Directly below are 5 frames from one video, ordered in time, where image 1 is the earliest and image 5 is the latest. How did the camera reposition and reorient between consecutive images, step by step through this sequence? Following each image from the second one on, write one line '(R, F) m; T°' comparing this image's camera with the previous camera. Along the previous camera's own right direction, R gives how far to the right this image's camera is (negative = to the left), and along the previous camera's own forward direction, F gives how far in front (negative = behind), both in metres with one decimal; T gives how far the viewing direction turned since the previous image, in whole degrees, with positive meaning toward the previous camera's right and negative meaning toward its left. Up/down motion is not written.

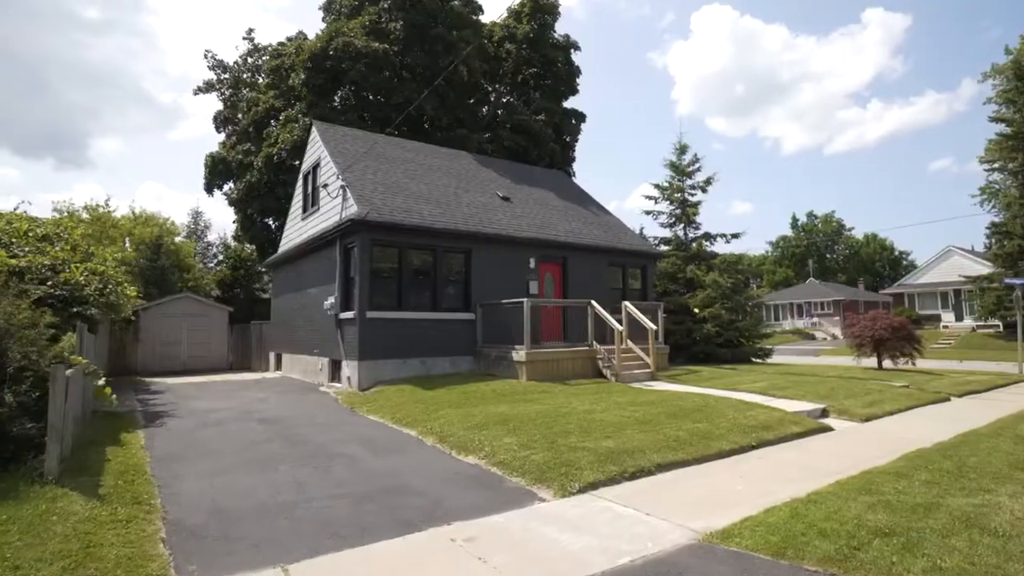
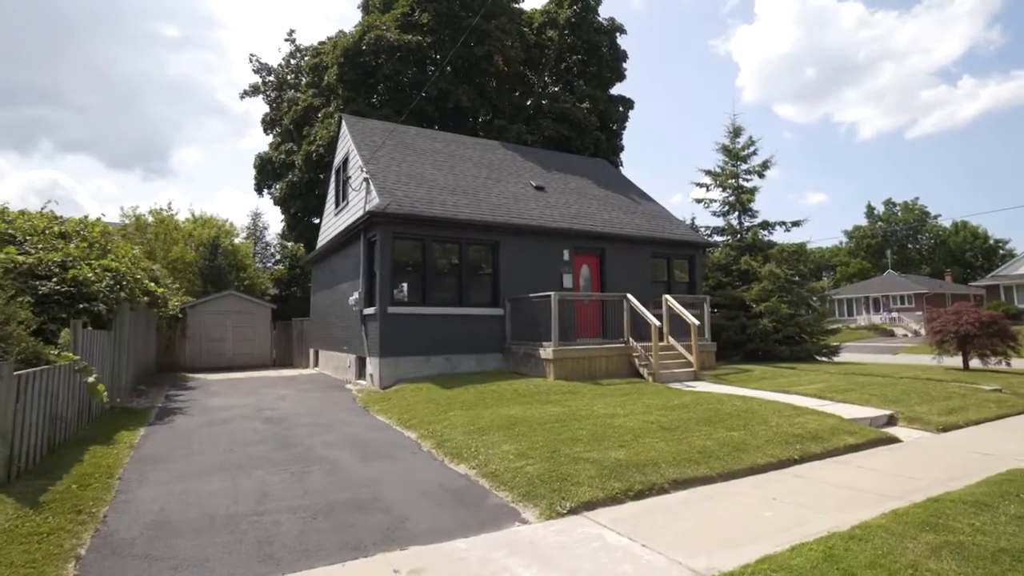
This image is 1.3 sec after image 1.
(+0.8, +0.8) m; -6°
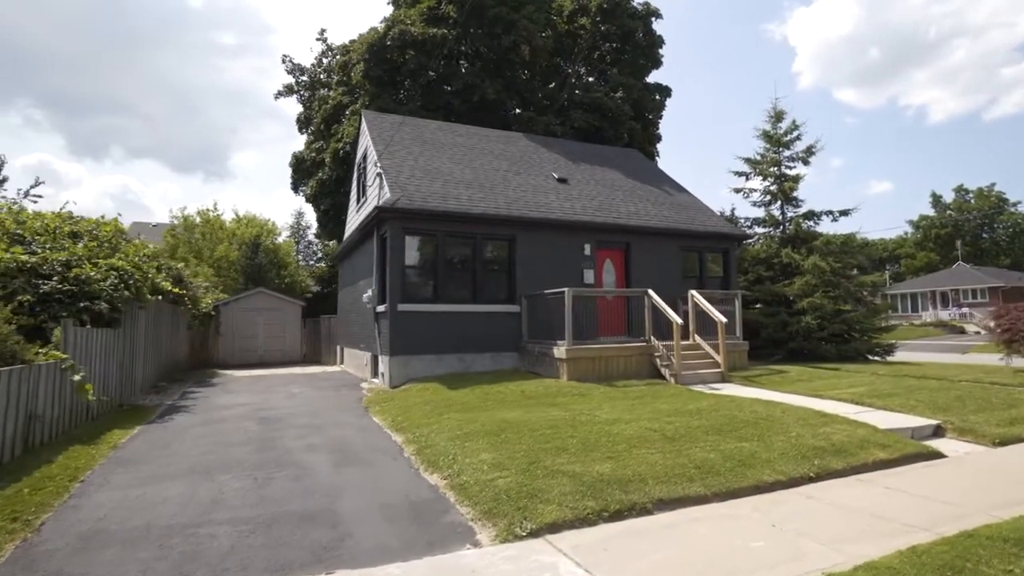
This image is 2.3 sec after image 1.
(+0.8, +0.6) m; -5°
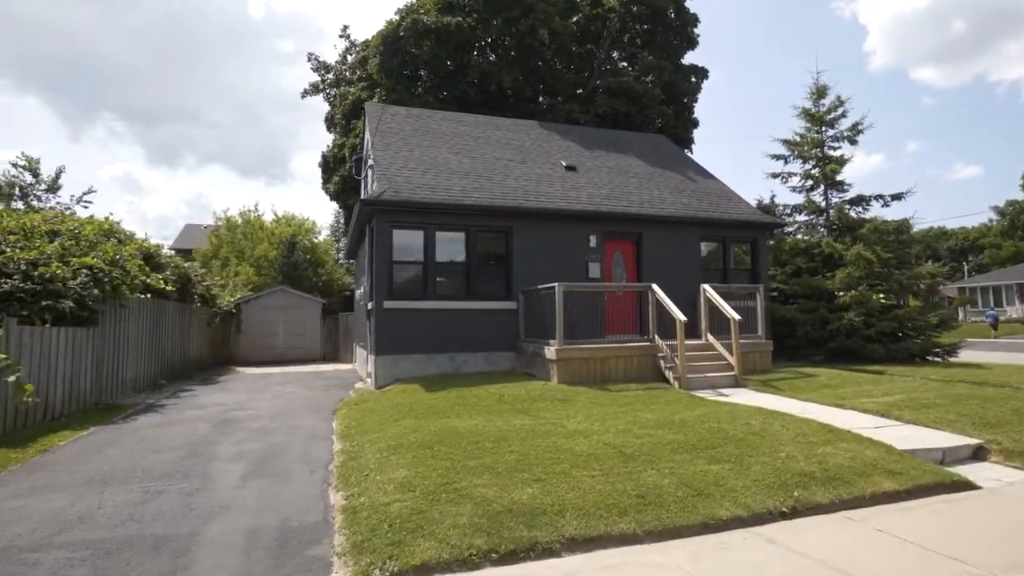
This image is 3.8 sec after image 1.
(+1.4, +0.9) m; -6°
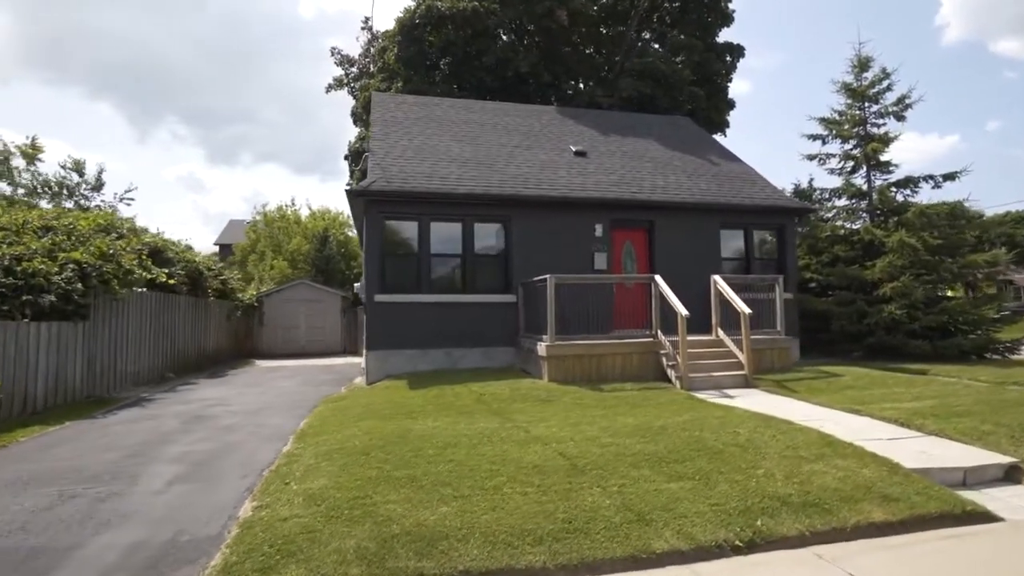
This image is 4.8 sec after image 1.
(+1.1, +0.7) m; -5°
